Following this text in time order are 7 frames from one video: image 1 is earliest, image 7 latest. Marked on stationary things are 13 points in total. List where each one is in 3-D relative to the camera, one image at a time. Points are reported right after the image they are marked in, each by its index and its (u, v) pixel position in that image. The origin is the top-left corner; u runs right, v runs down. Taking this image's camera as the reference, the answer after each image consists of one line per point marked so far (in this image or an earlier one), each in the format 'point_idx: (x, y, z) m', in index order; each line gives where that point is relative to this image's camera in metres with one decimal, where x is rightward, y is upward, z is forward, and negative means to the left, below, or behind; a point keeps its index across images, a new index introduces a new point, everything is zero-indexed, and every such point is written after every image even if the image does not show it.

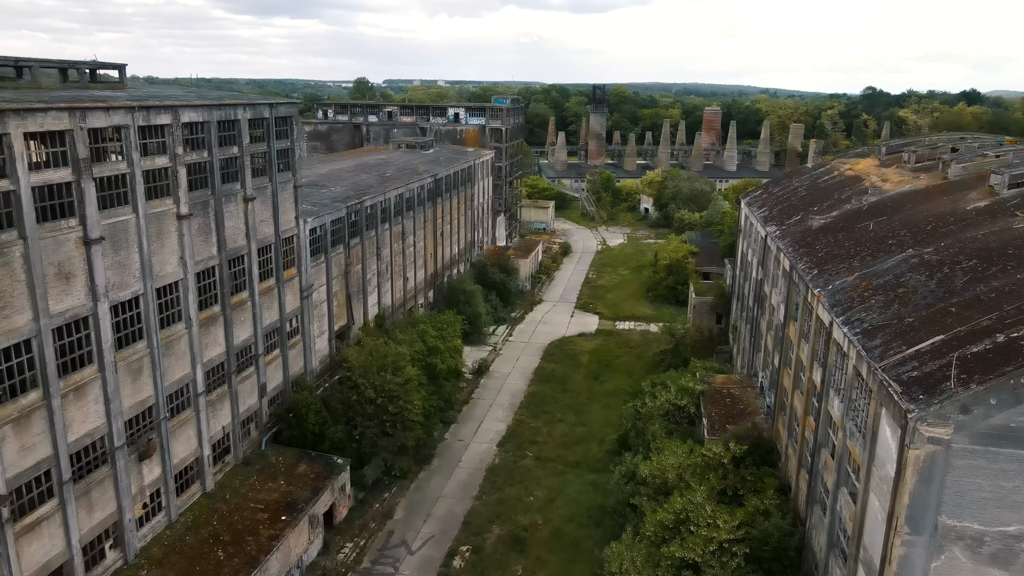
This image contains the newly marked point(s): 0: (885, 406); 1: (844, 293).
0: (+6.6, -2.1, +13.0) m
1: (+7.9, -0.1, +17.5) m
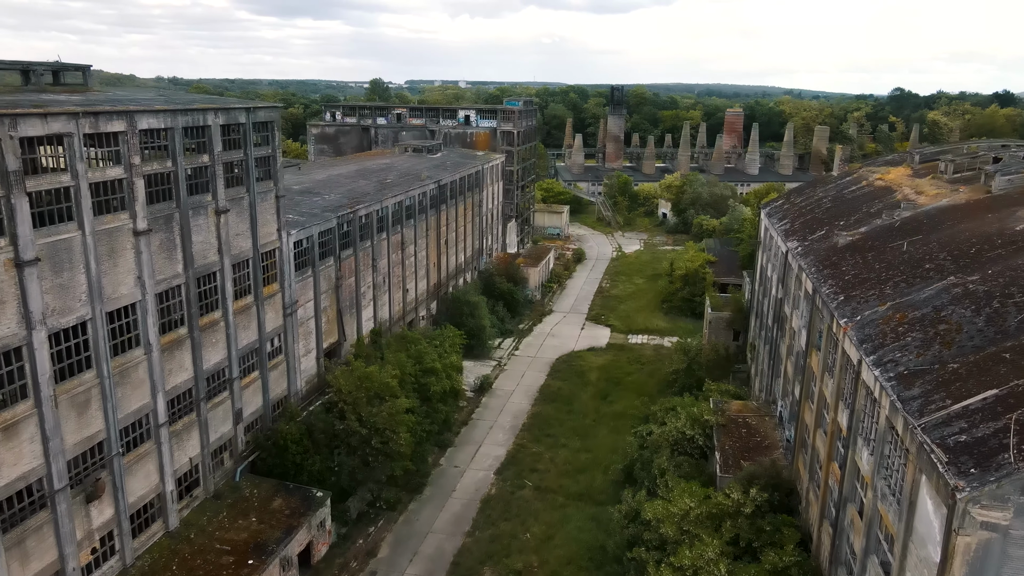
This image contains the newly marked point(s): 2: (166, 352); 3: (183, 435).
0: (+6.2, -2.8, +10.9) m
1: (+7.6, -0.8, +15.3) m
2: (-9.0, -1.7, +19.0) m
3: (-9.0, -4.0, +19.9) m
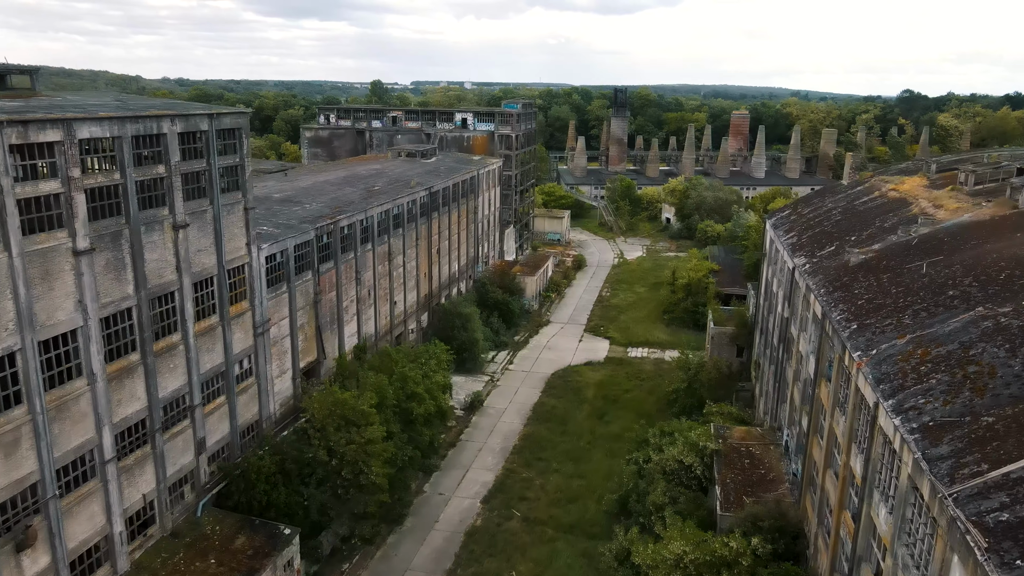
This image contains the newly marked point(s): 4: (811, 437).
0: (+5.6, -3.4, +9.2) m
1: (+7.1, -1.4, +13.6) m
2: (-9.5, -2.2, +17.4) m
3: (-9.5, -4.6, +18.3) m
4: (+7.7, -3.8, +18.9) m
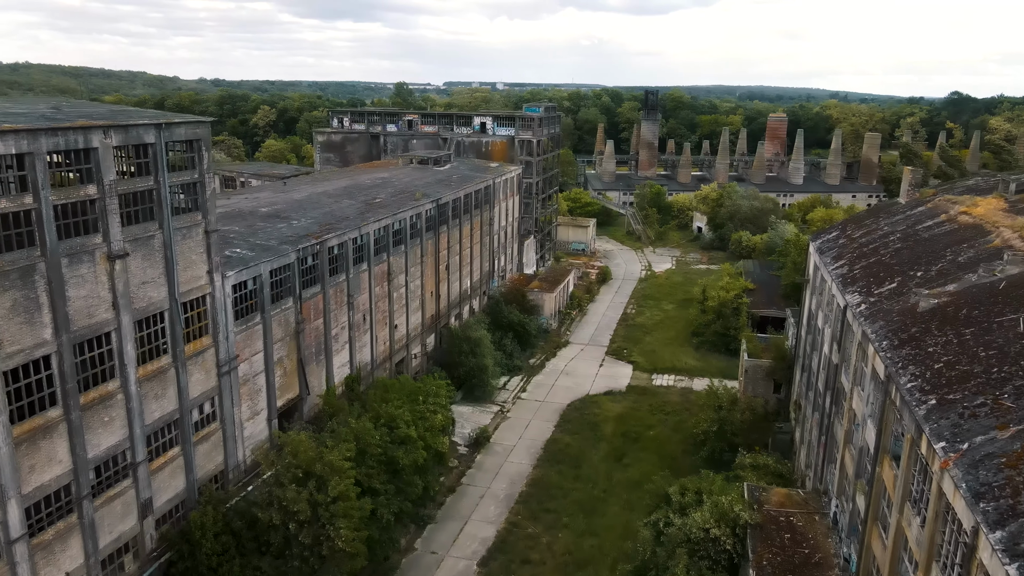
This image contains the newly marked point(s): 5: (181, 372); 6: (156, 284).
0: (+5.0, -4.4, +5.7) m
1: (+6.6, -2.5, +10.1) m
2: (-9.7, -3.1, +14.6) m
3: (-9.7, -5.5, +15.5) m
4: (+7.5, -5.0, +15.3) m
5: (-8.5, -2.2, +18.8) m
6: (-8.7, +0.1, +17.8) m
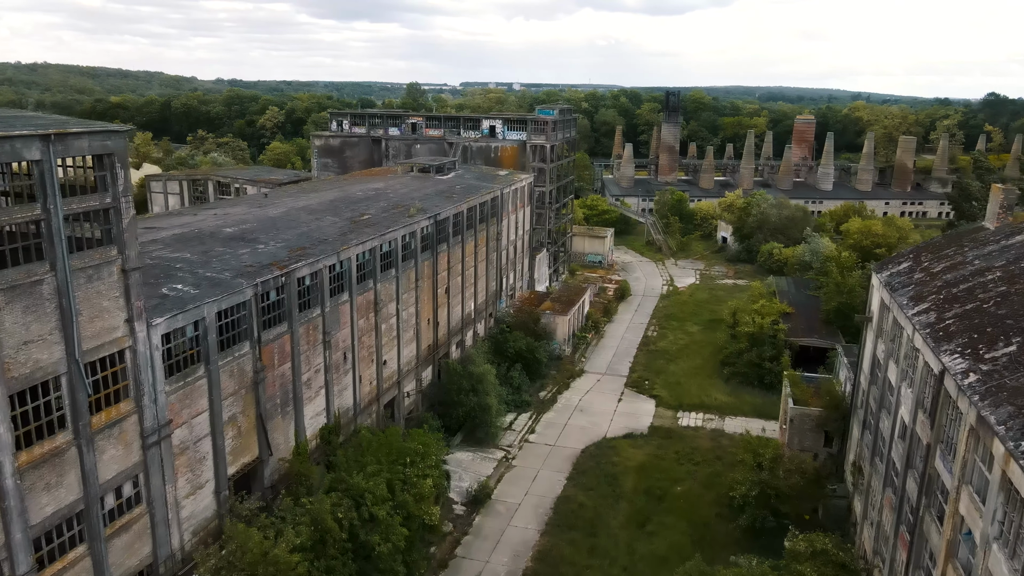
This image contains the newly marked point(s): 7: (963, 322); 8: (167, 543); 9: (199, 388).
0: (+4.6, -5.6, +1.3) m
1: (+6.4, -3.7, +5.6) m
2: (-9.9, -4.2, +10.5) m
3: (-9.8, -6.6, +11.4) m
4: (+7.4, -6.2, +10.9) m
5: (-8.6, -3.3, +14.7) m
6: (-8.7, -1.0, +13.7) m
7: (+10.0, -0.8, +16.2) m
8: (-8.1, -6.0, +17.2) m
9: (-7.7, -2.4, +18.0) m
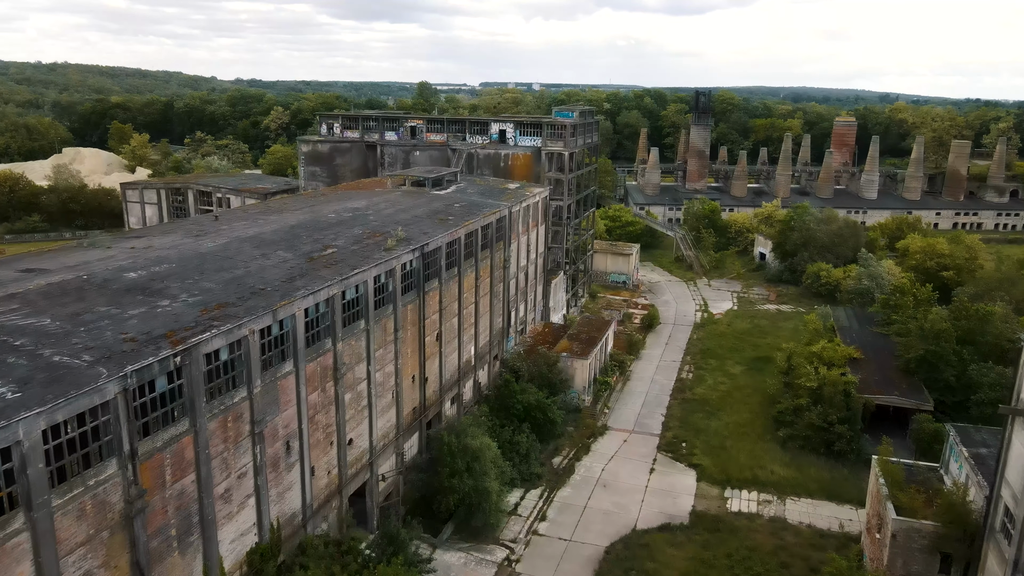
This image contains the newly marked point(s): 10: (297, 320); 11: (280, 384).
0: (+4.1, -7.4, -5.4) m
1: (+5.9, -5.5, -1.2) m
2: (-10.2, -5.9, +4.1) m
3: (-10.2, -8.2, +5.0) m
4: (+7.0, -7.9, +4.0) m
5: (-8.8, -4.9, +8.2) m
6: (-9.0, -2.7, +7.3) m
7: (+9.8, -2.5, +9.3) m
8: (-8.3, -7.6, +10.7) m
9: (-7.8, -4.1, +11.5) m
10: (-5.4, -0.7, +18.2) m
11: (-5.7, -2.3, +17.9) m
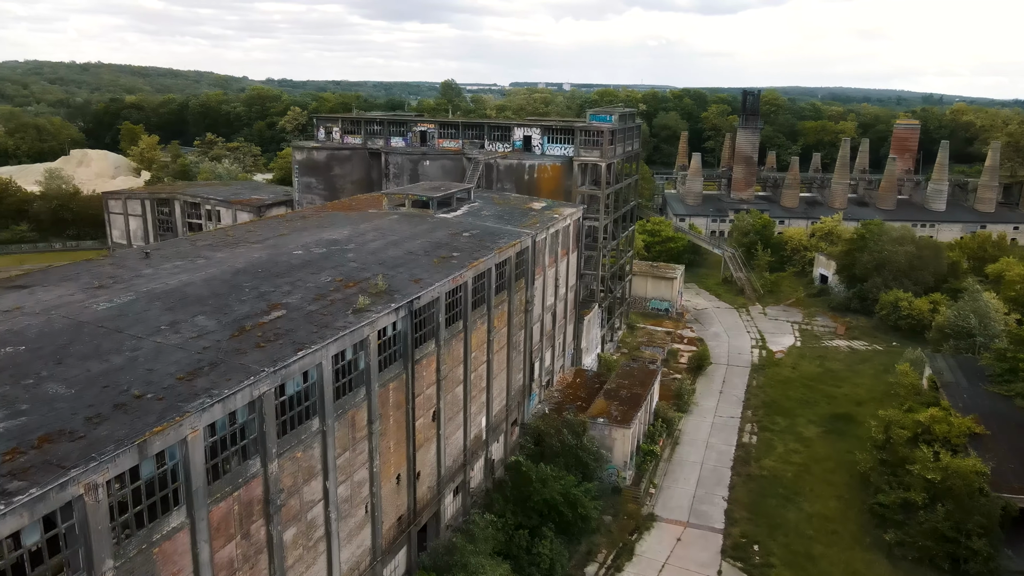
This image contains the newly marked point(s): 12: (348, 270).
0: (+3.3, -9.2, -12.5) m
1: (+5.4, -7.3, -8.3) m
2: (-10.5, -7.5, -2.4) m
3: (-10.5, -9.9, -1.5) m
4: (+6.6, -9.8, -3.1) m
5: (-9.0, -6.6, +1.7) m
6: (-9.1, -4.3, +0.7) m
7: (+9.7, -4.4, +2.1) m
8: (-8.4, -9.3, +4.2) m
9: (-7.9, -5.8, +4.9) m
10: (-5.2, -2.4, +11.6) m
11: (-5.4, -4.1, +11.3) m
12: (-4.3, +0.5, +19.6) m
